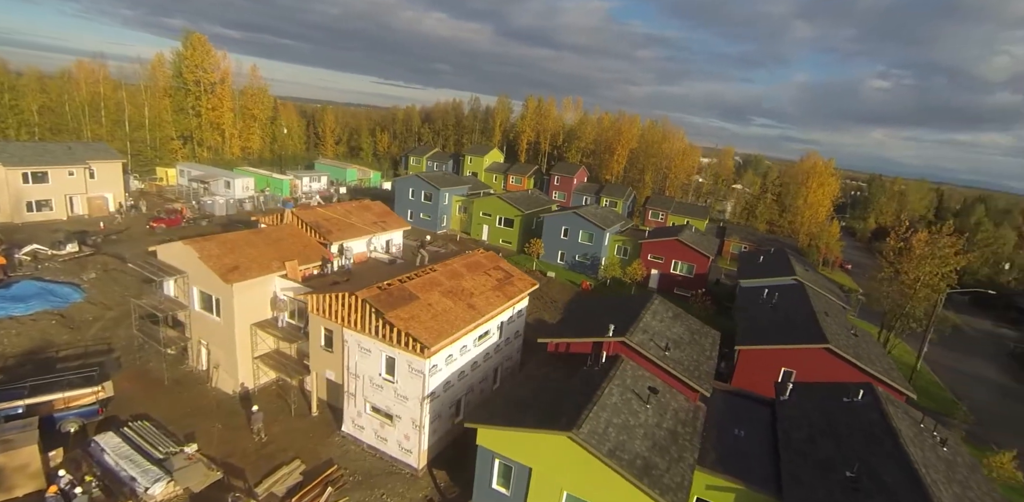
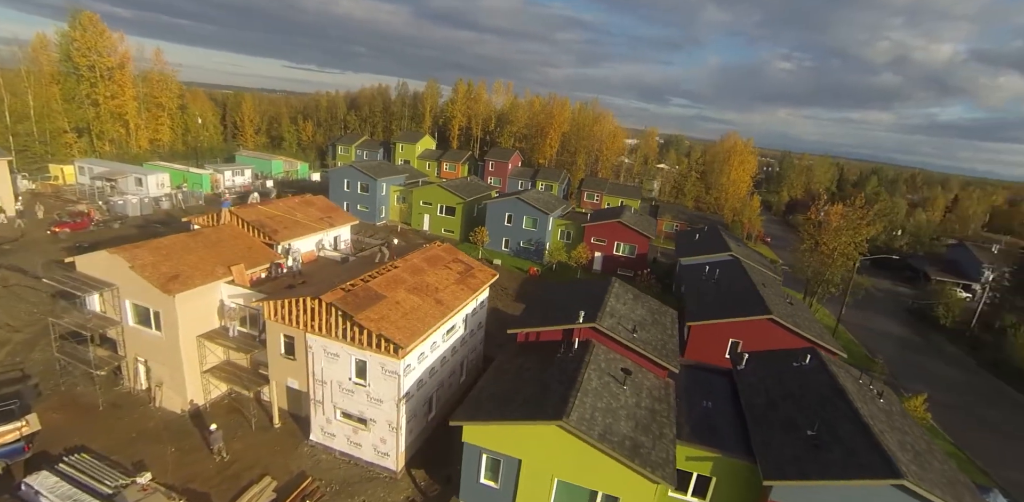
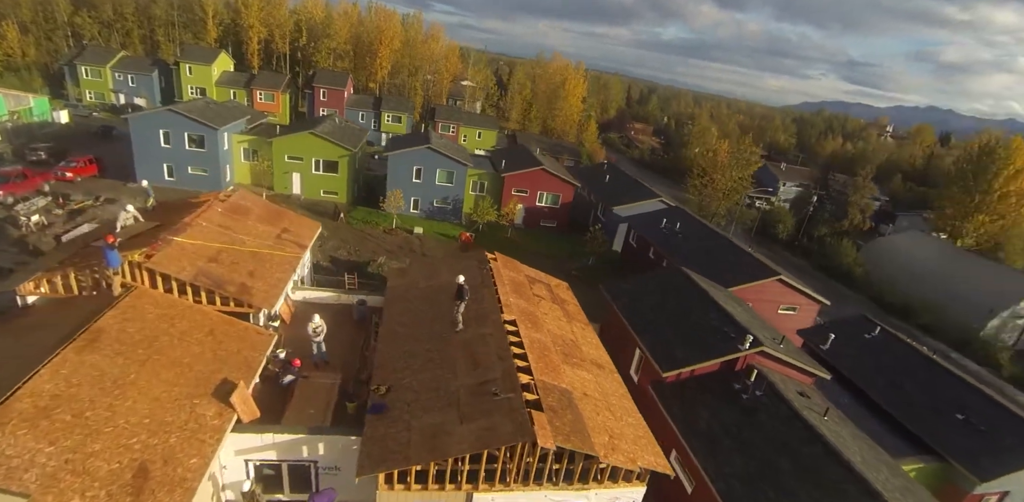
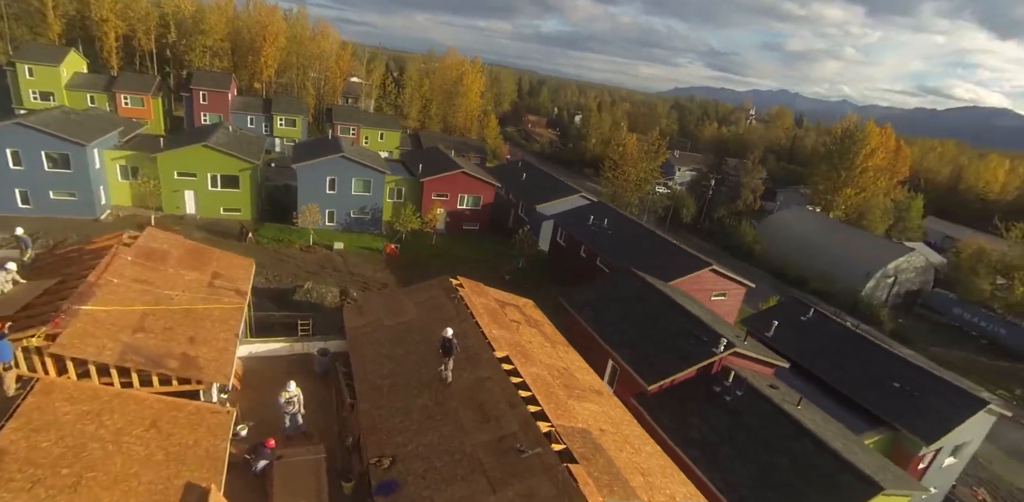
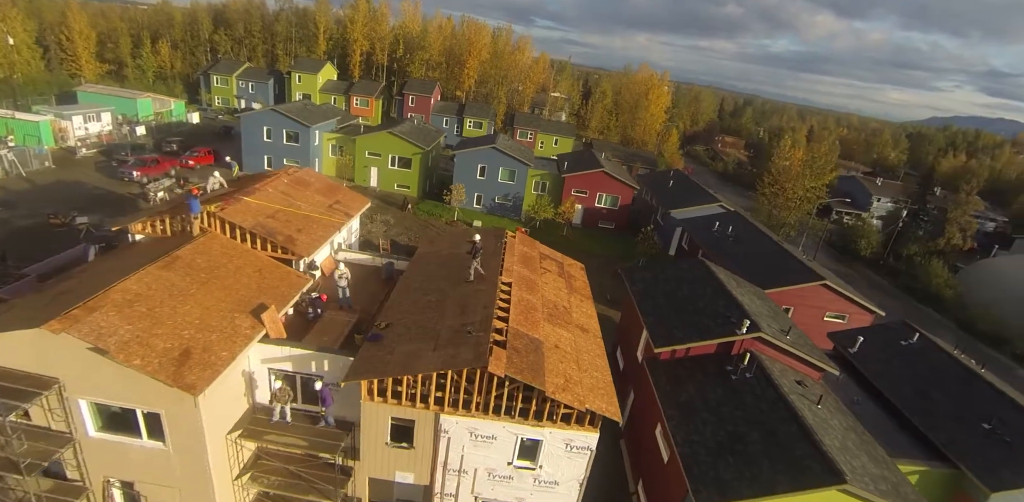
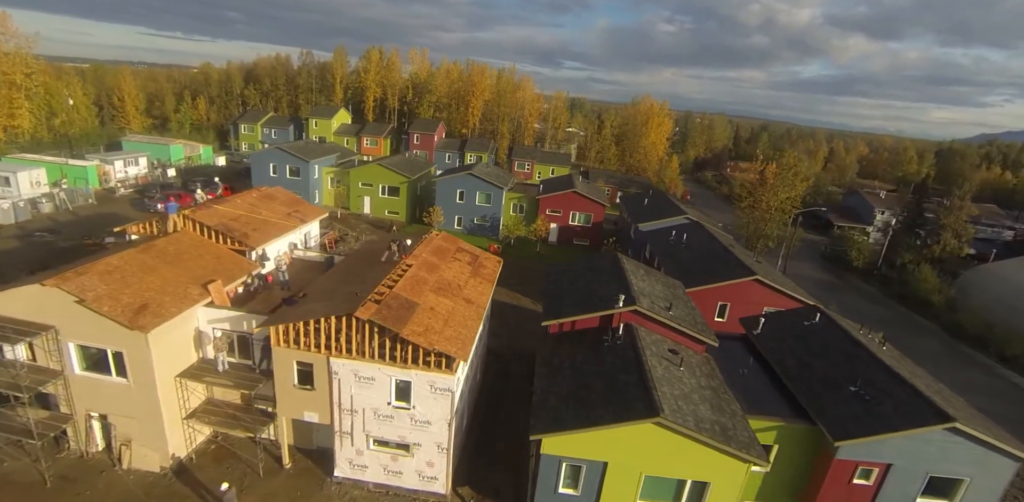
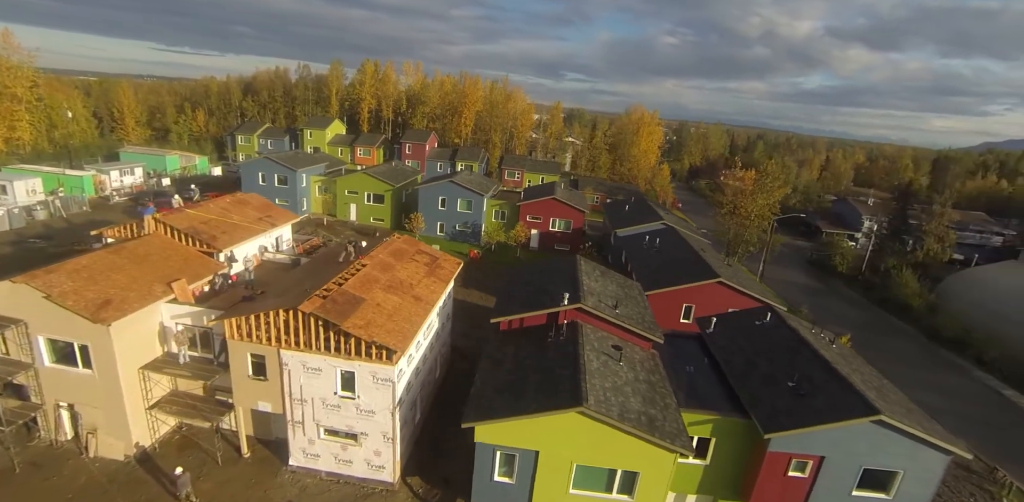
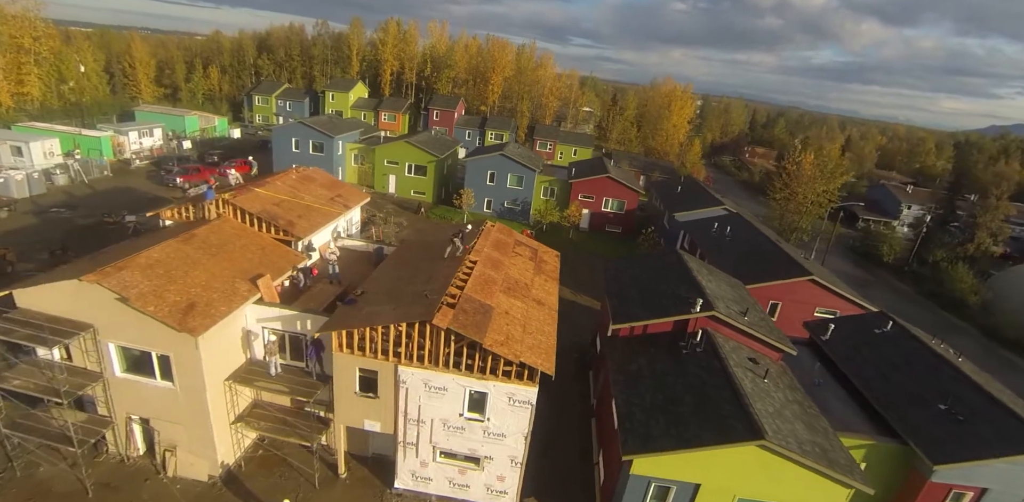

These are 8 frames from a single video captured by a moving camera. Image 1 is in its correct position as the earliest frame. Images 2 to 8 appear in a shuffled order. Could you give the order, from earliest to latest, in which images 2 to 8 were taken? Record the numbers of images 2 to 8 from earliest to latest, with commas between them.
2, 7, 6, 8, 5, 3, 4
